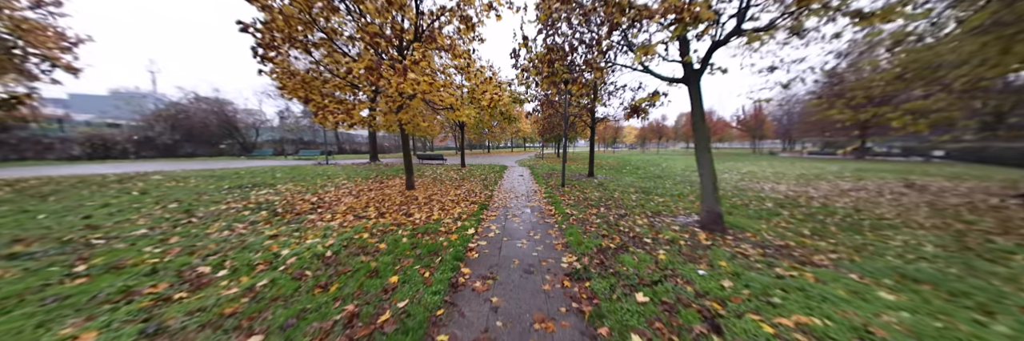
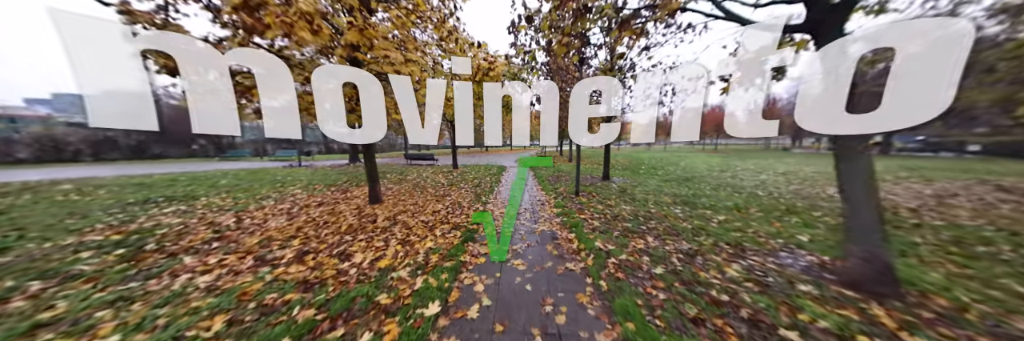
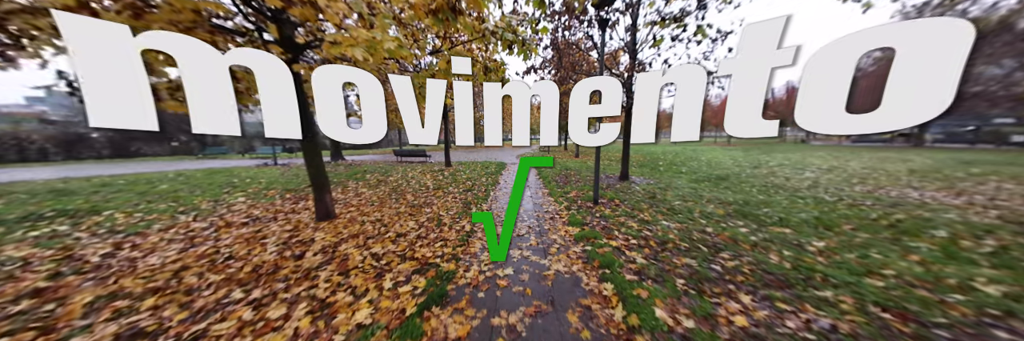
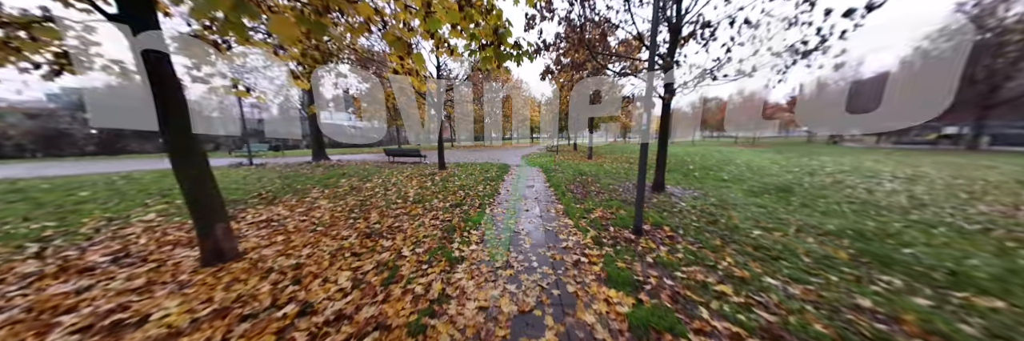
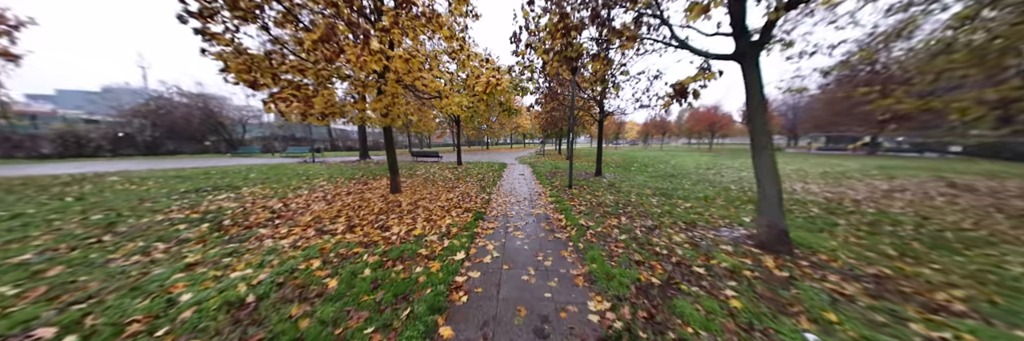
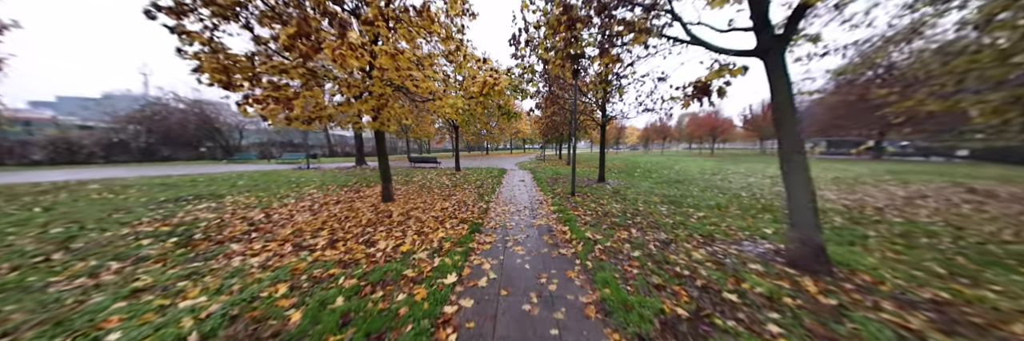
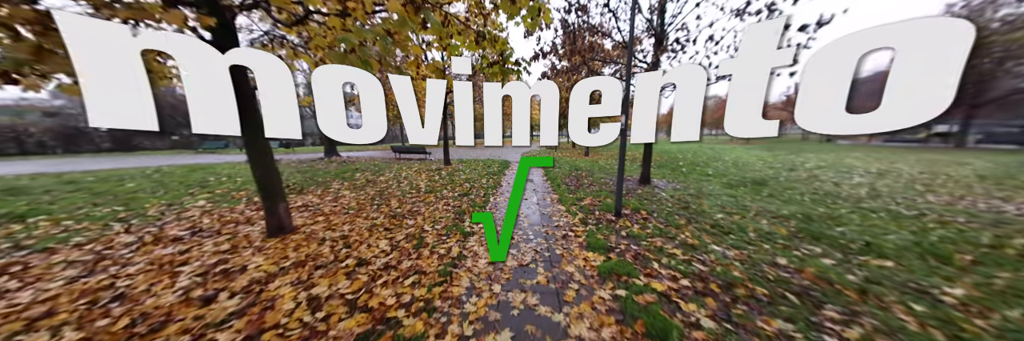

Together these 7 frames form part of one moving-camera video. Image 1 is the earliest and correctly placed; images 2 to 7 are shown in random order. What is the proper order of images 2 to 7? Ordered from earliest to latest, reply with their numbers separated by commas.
5, 6, 2, 3, 7, 4
